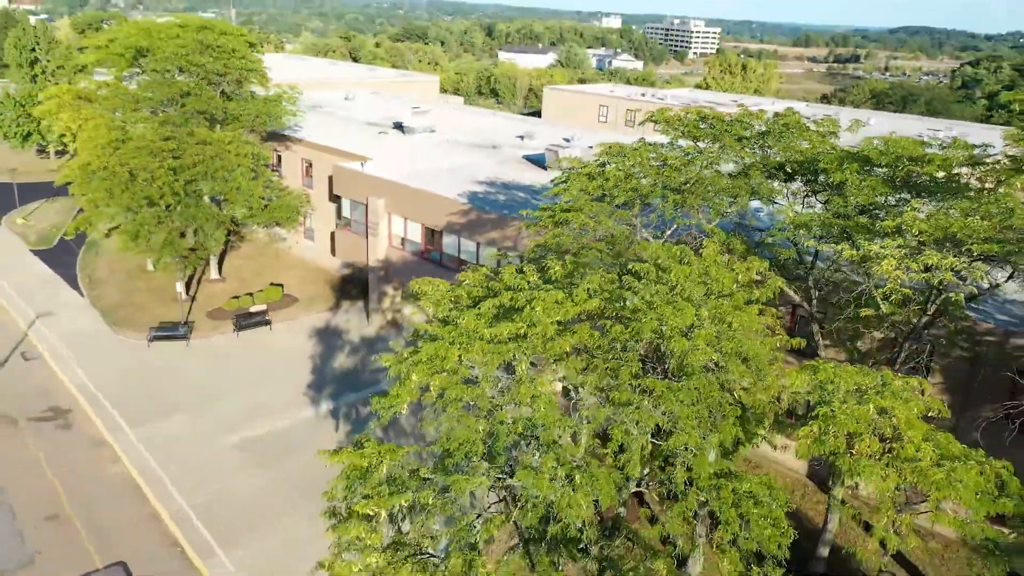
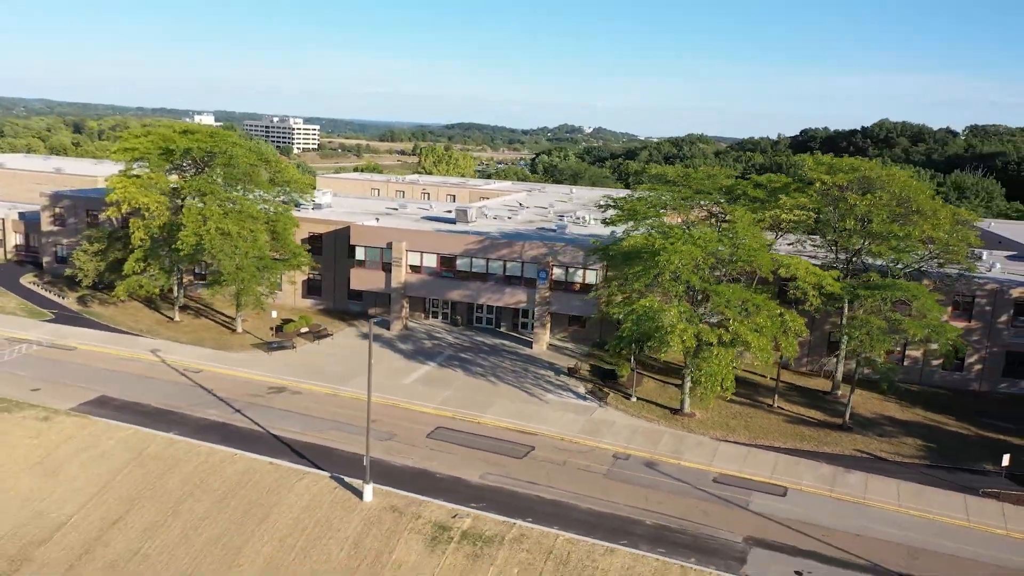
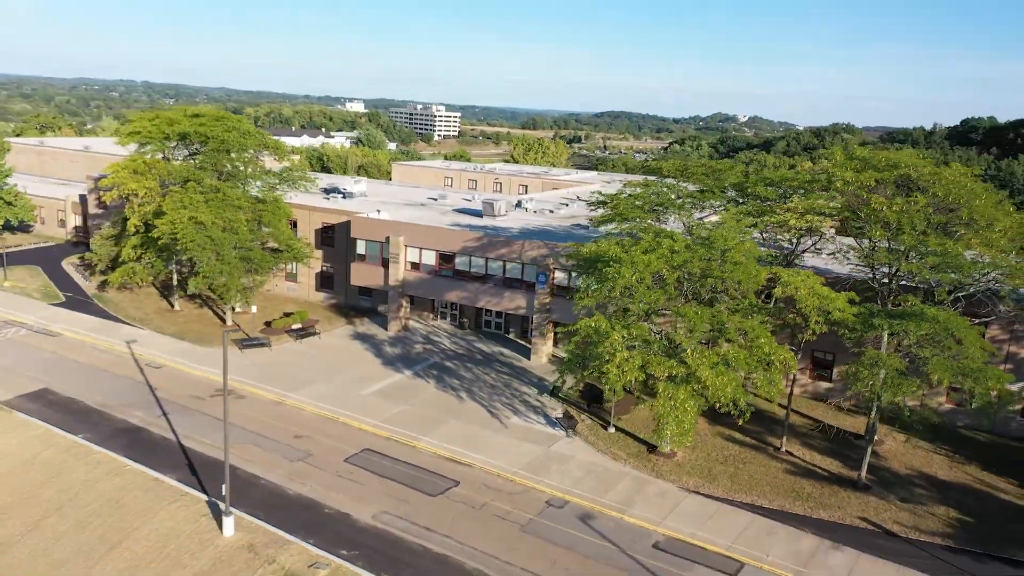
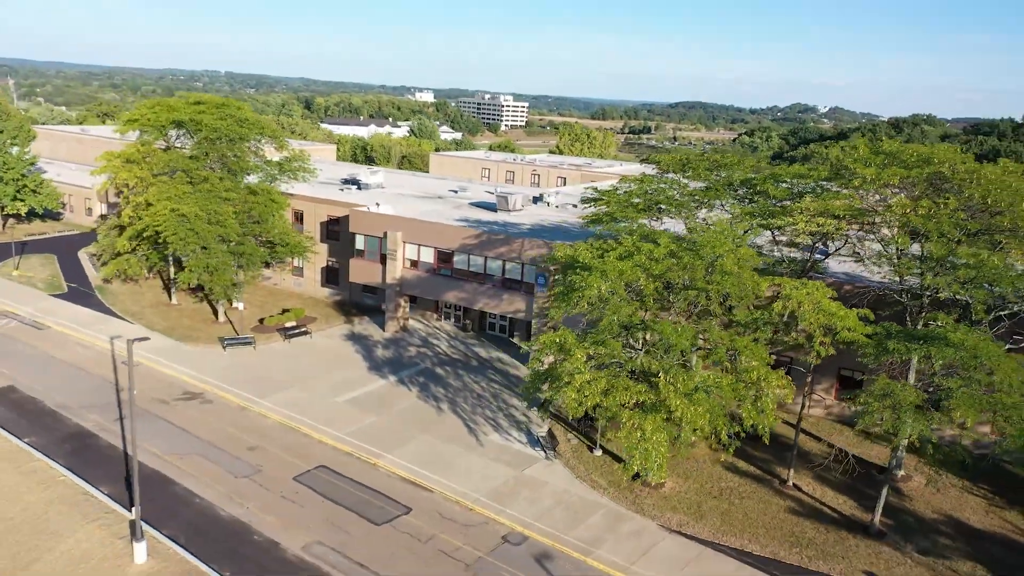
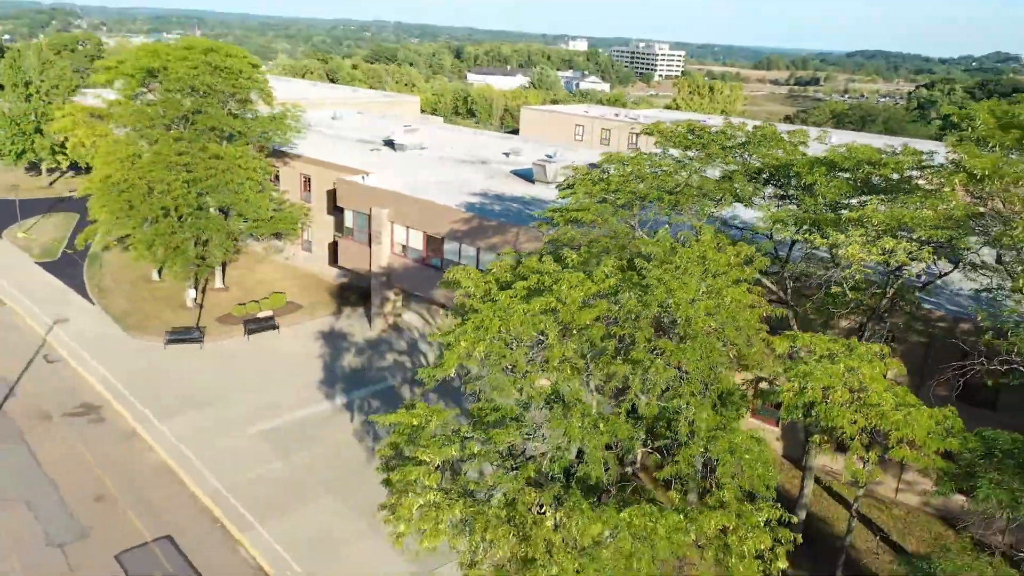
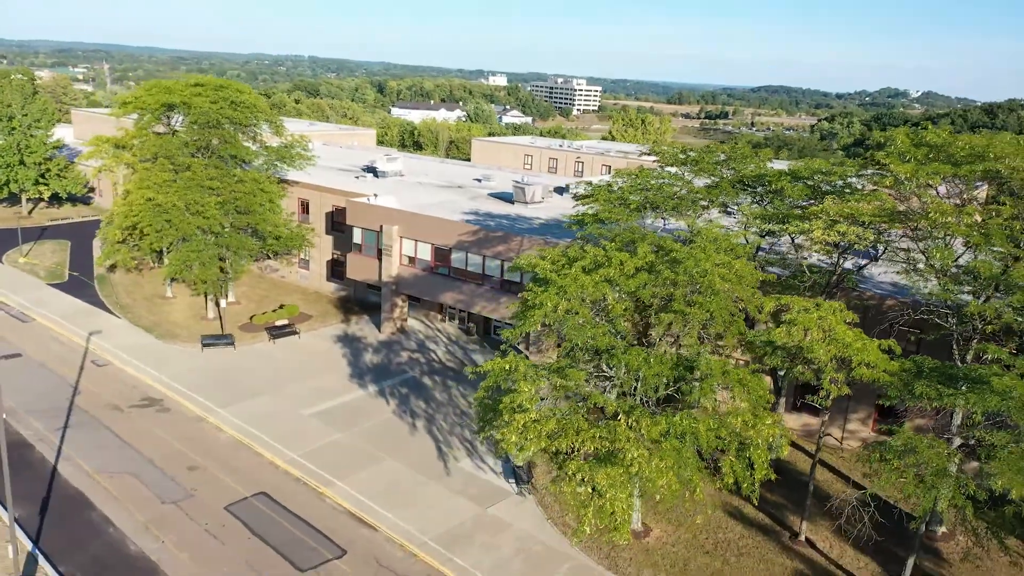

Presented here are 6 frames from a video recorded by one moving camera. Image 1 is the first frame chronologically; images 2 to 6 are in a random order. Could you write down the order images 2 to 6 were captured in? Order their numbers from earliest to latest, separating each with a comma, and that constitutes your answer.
5, 6, 4, 3, 2
